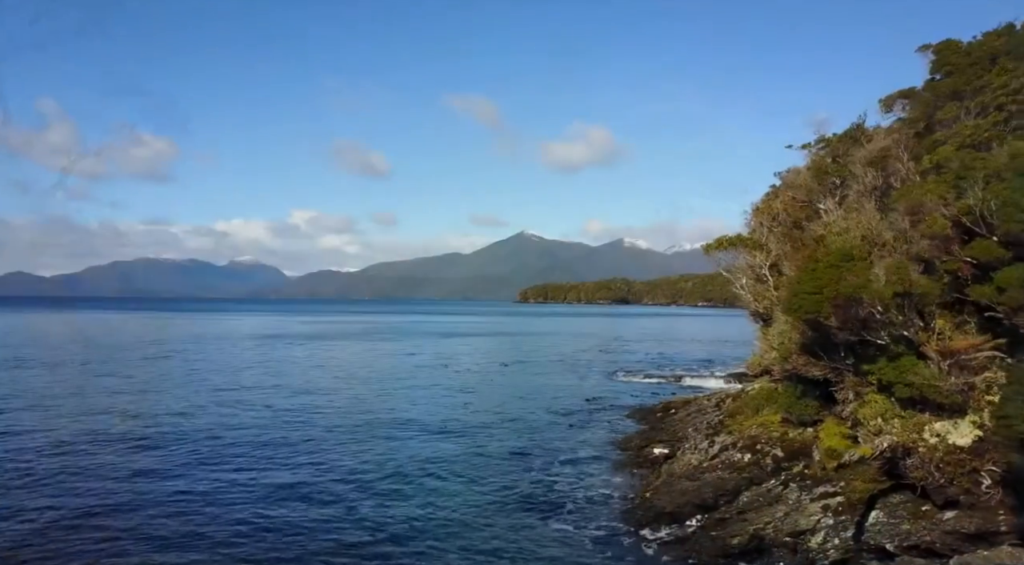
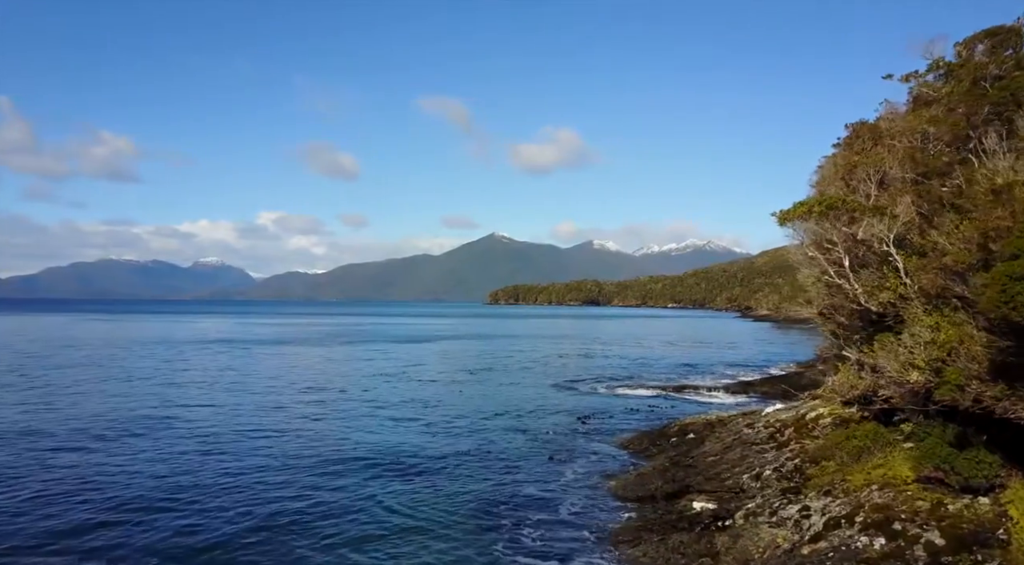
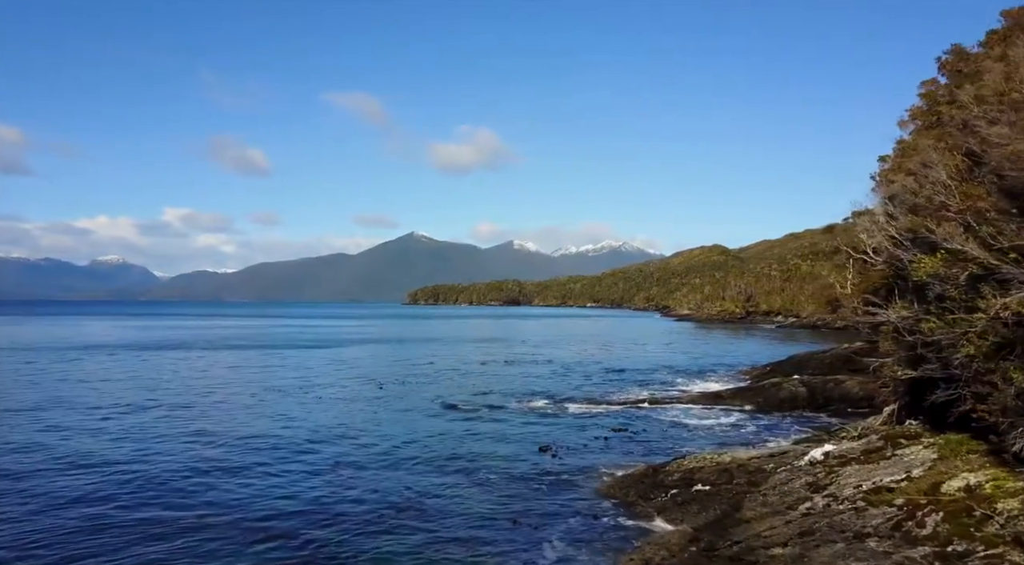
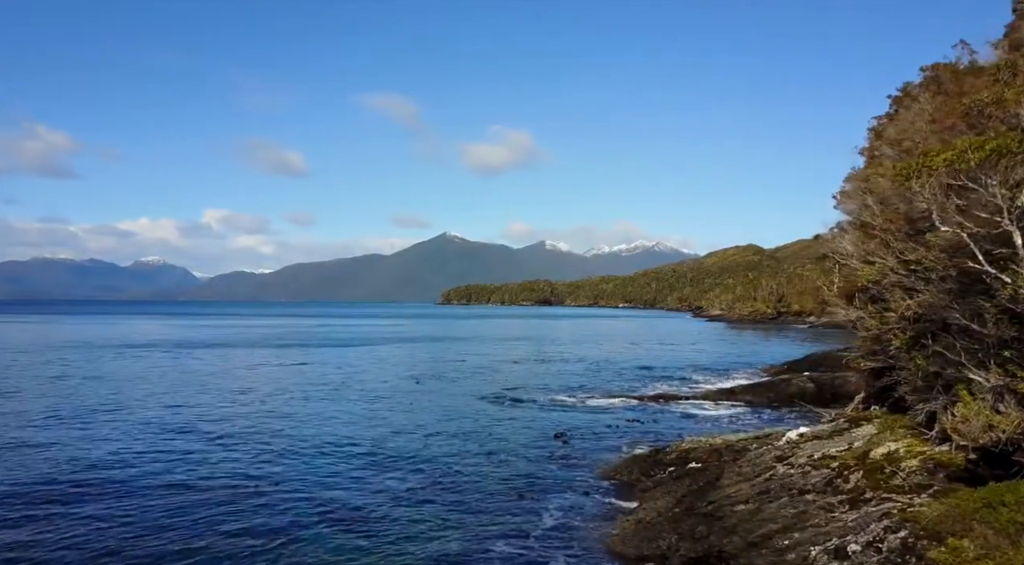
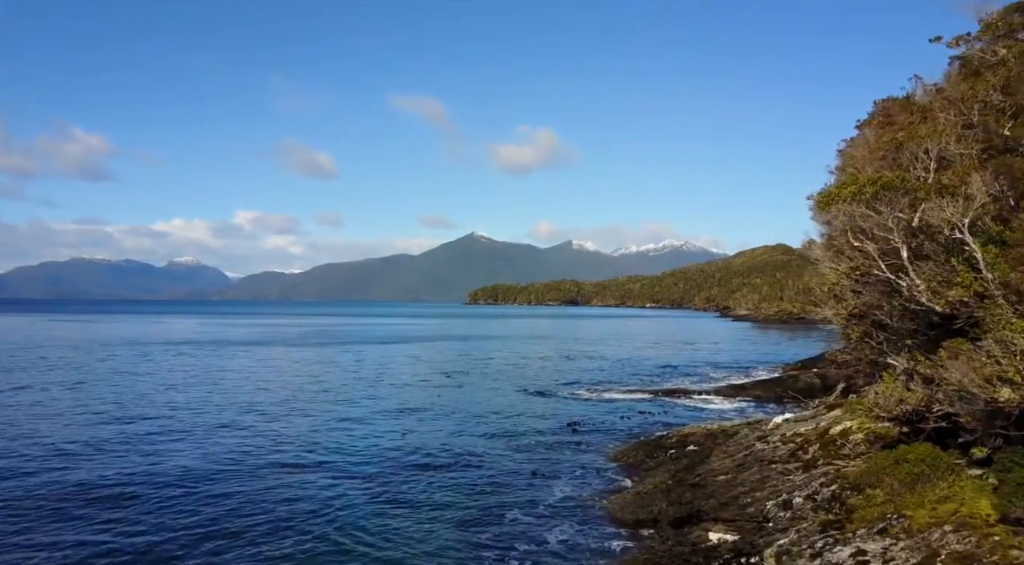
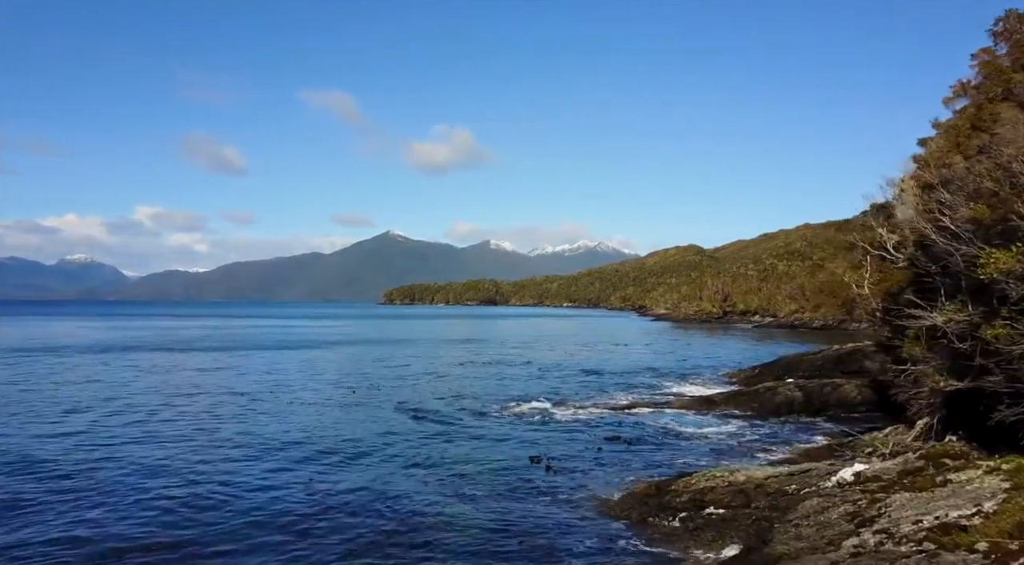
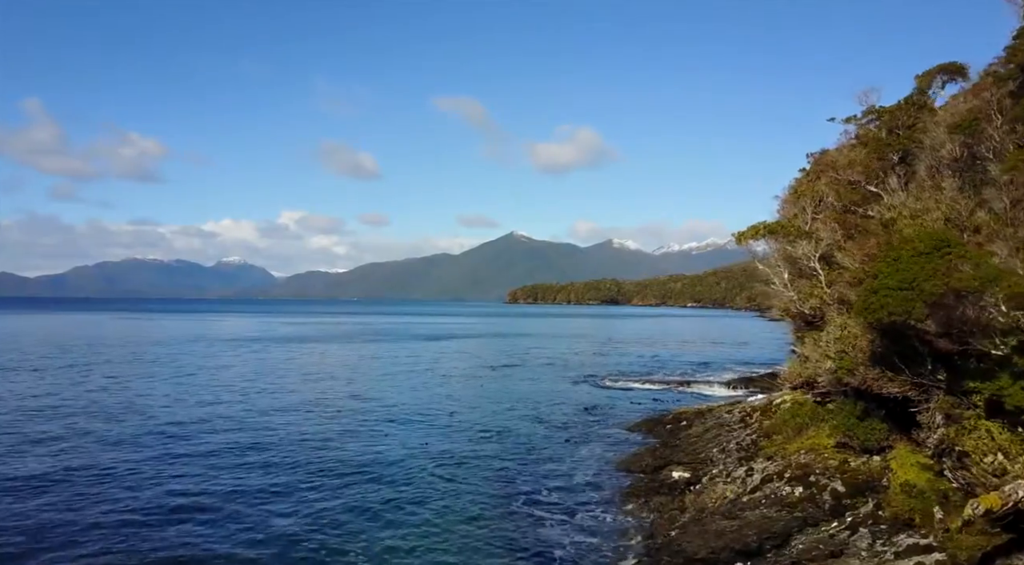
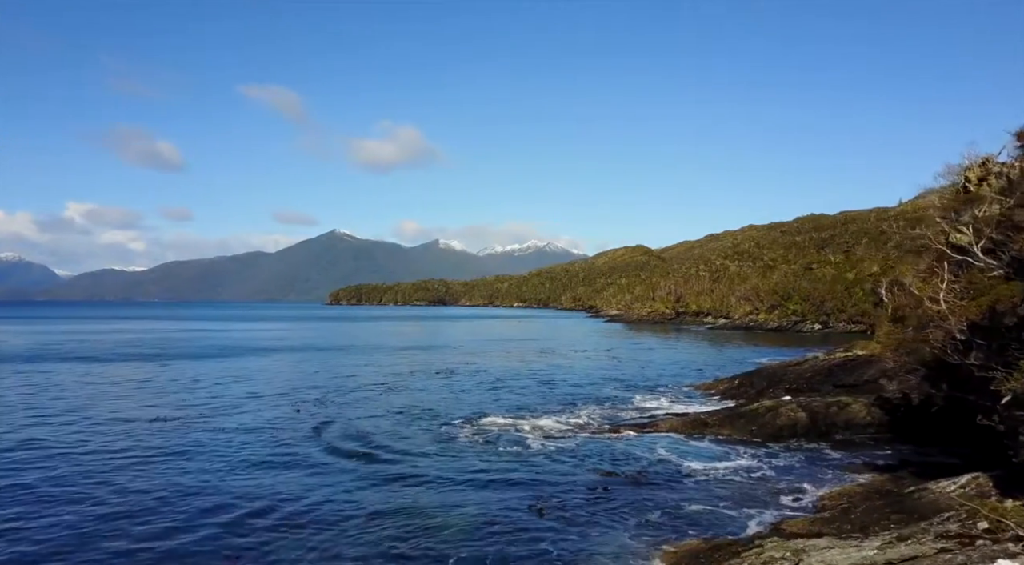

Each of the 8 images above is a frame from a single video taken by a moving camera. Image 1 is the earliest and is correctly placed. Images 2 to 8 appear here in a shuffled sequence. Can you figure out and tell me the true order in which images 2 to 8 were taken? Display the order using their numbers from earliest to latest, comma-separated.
7, 2, 5, 4, 3, 6, 8
